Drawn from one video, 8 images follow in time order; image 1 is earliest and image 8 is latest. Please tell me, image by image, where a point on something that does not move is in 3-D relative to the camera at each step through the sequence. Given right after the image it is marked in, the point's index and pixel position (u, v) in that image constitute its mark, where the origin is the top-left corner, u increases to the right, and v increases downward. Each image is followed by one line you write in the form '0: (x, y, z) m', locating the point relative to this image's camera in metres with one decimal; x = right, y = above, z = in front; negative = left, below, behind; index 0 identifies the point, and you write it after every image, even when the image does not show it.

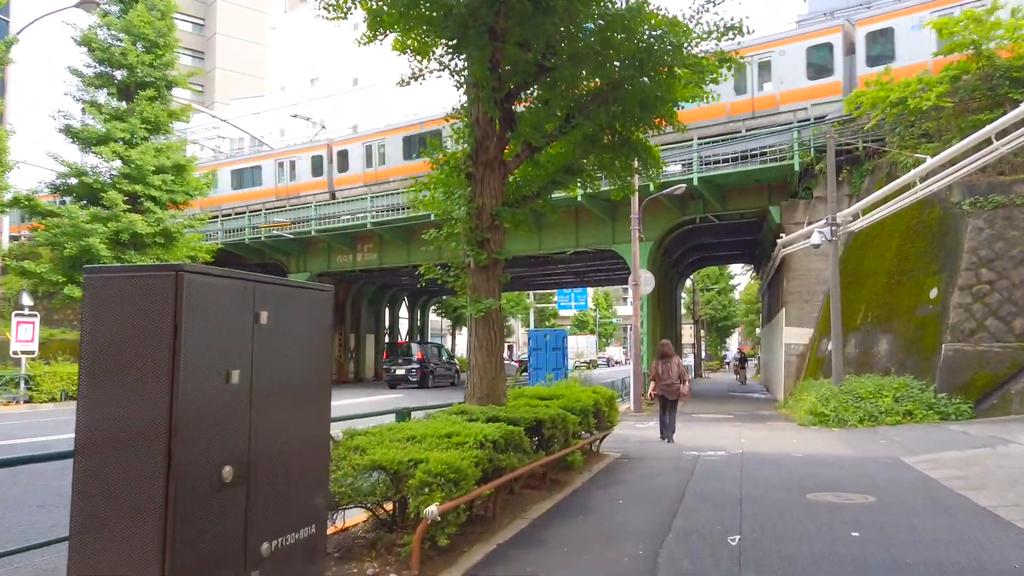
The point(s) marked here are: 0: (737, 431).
0: (+4.5, -2.9, +14.6) m
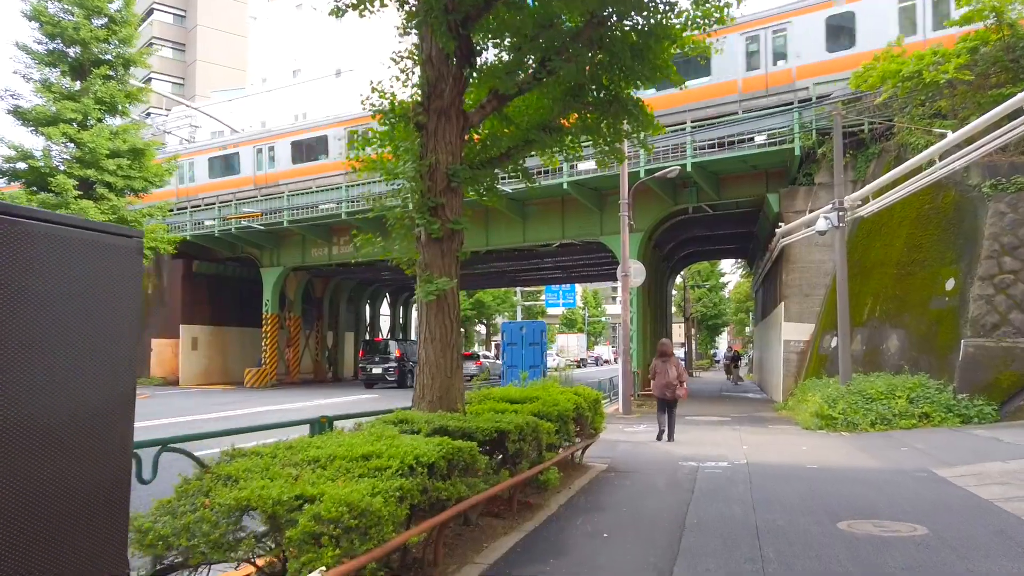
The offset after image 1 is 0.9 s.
0: (+4.1, -2.7, +13.1) m
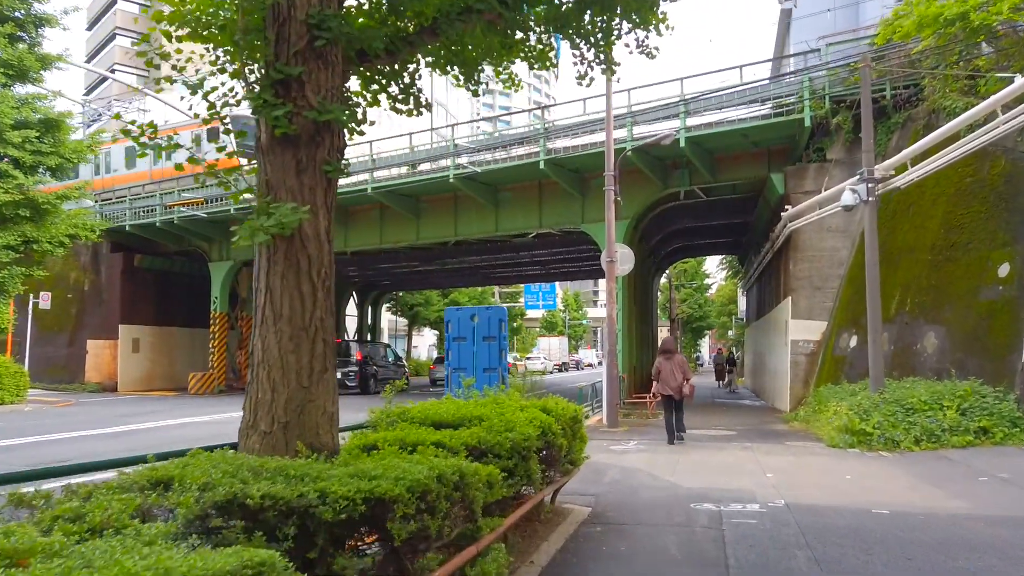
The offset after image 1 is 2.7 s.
0: (+3.4, -2.4, +10.5) m
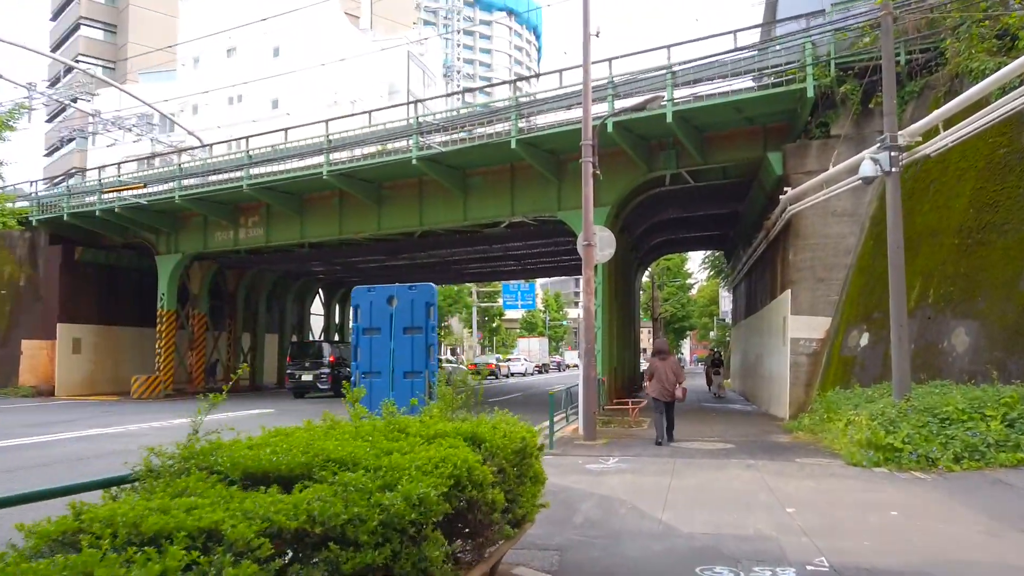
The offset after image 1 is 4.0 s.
0: (+2.9, -2.3, +8.4) m
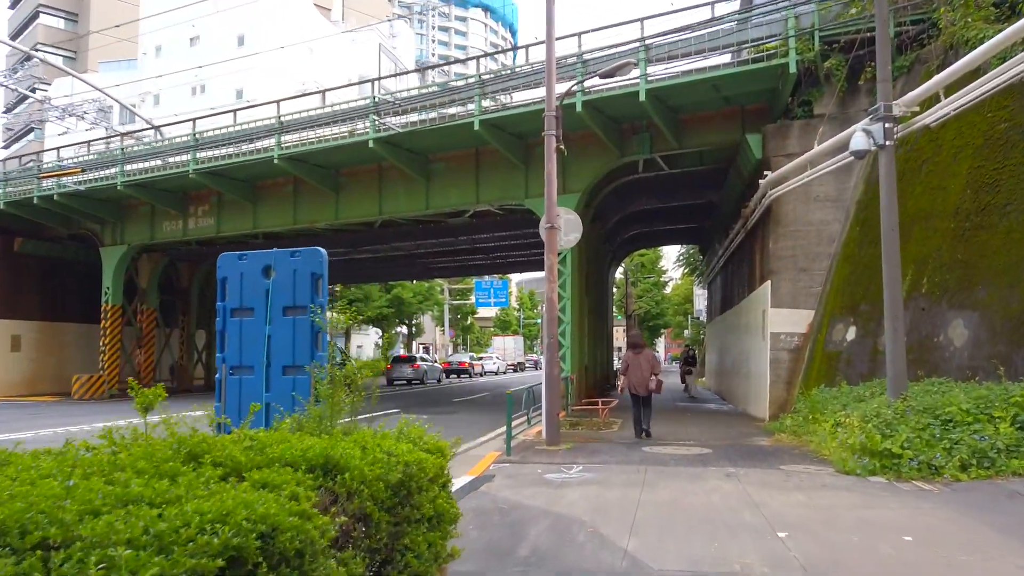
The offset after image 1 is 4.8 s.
0: (+2.3, -2.1, +7.3) m
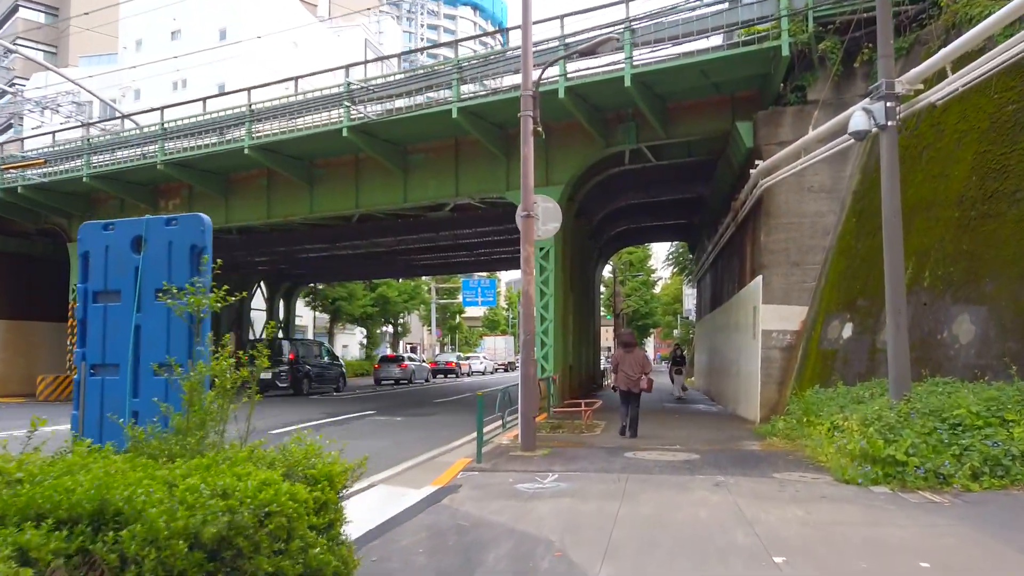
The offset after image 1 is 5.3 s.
0: (+2.0, -2.0, +6.5) m
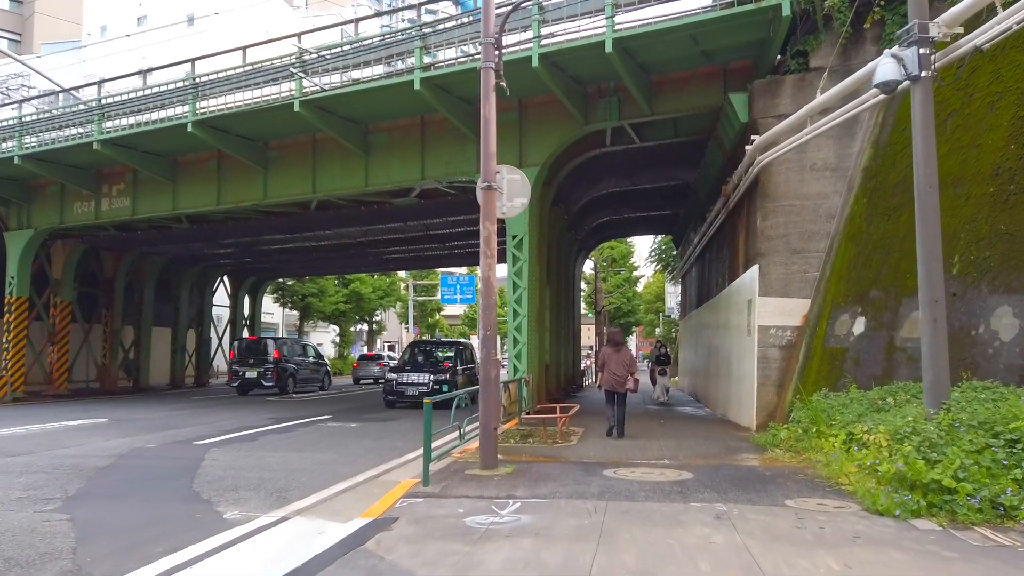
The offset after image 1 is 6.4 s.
0: (+1.6, -1.8, +4.9) m
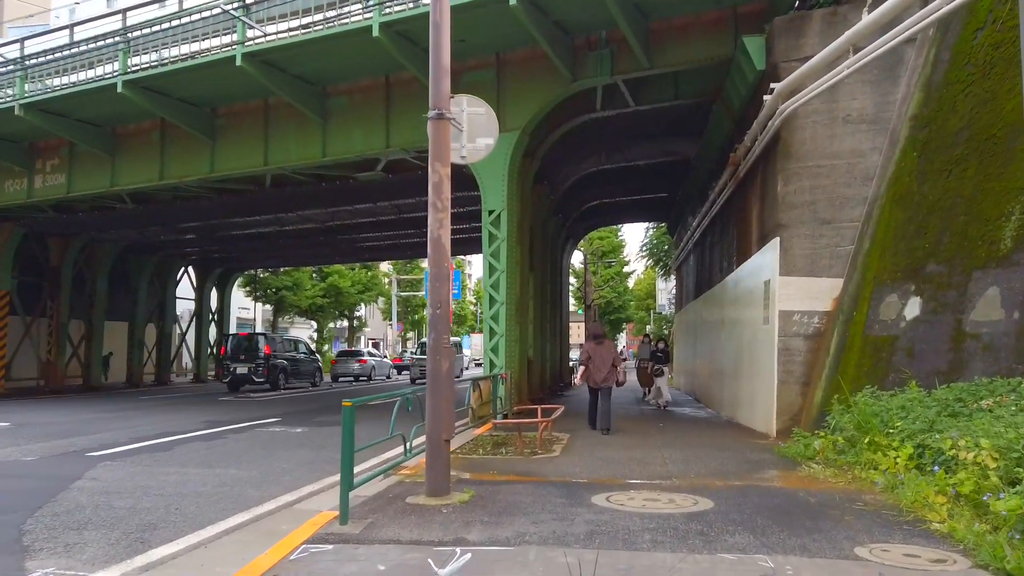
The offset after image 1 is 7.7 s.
0: (+1.3, -1.5, +2.8) m
